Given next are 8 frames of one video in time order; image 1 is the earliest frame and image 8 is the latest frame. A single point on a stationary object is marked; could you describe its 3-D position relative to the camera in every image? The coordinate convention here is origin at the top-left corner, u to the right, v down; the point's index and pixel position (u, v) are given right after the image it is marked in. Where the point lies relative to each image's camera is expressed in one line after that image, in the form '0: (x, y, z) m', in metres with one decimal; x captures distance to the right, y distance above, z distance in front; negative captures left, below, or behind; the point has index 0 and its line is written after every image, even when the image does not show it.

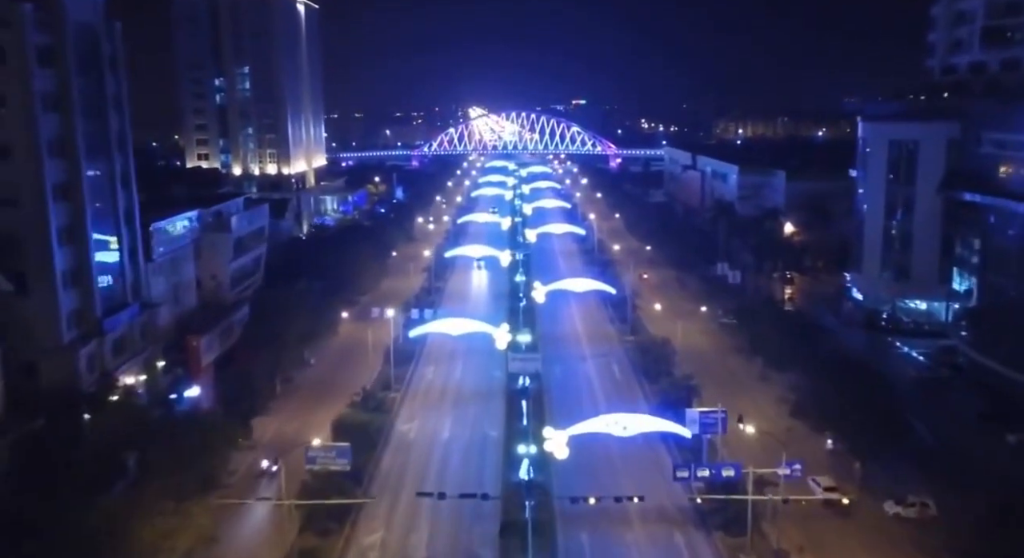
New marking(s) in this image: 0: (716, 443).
0: (+4.4, -3.6, +20.0) m
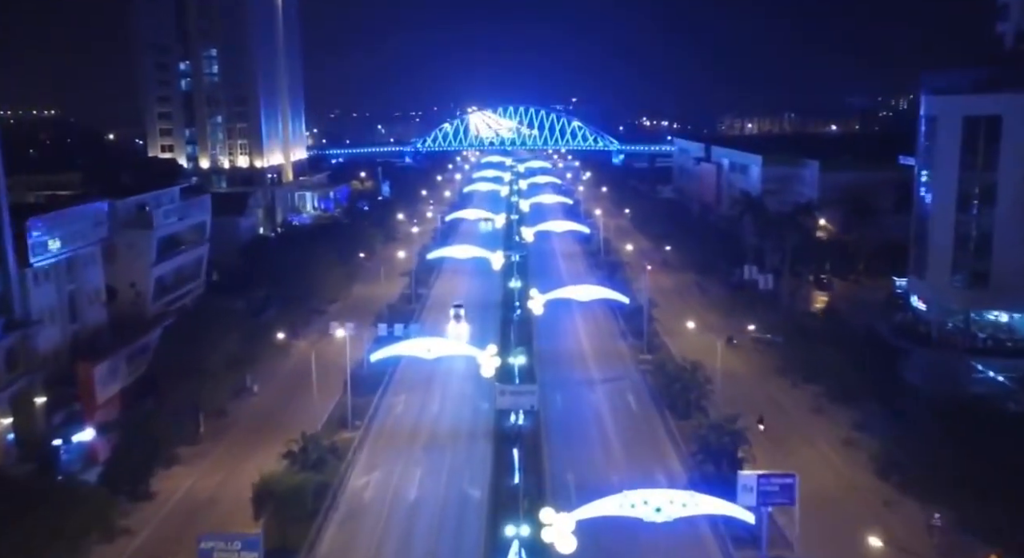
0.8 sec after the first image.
0: (+4.2, -3.7, +14.6) m
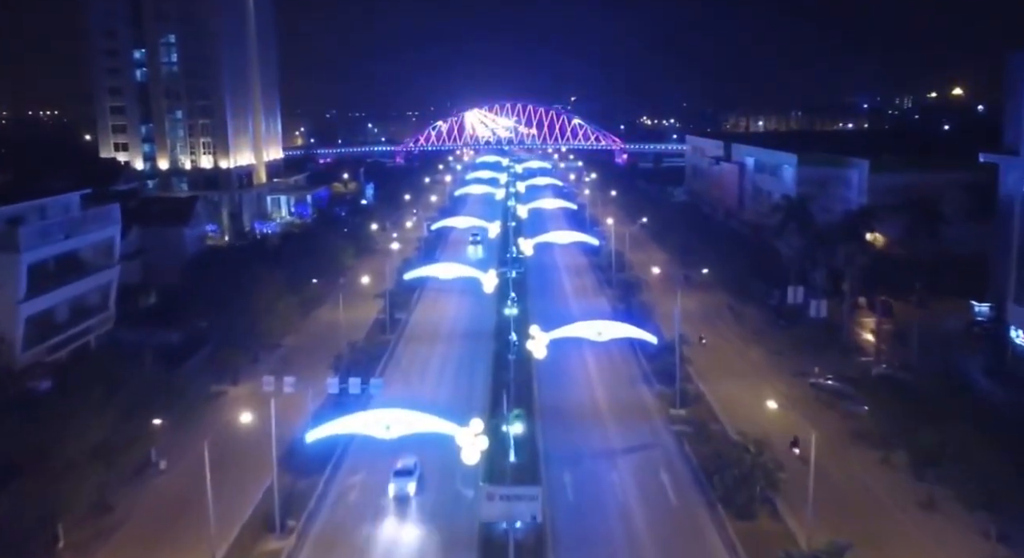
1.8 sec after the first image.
0: (+4.1, -4.4, +8.7) m
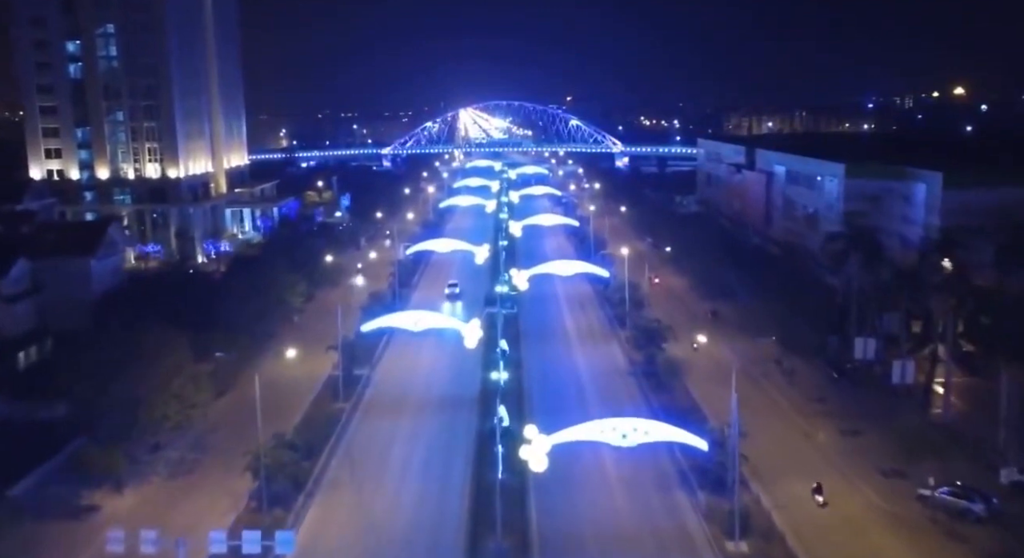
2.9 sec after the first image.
0: (+3.9, -5.6, +2.5) m
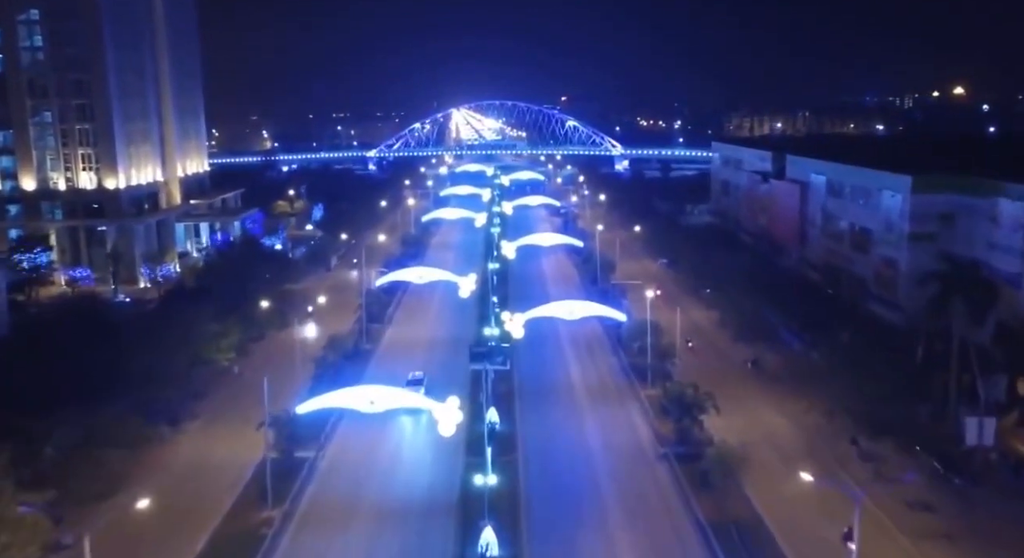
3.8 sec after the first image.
0: (+3.9, -6.6, -3.2) m
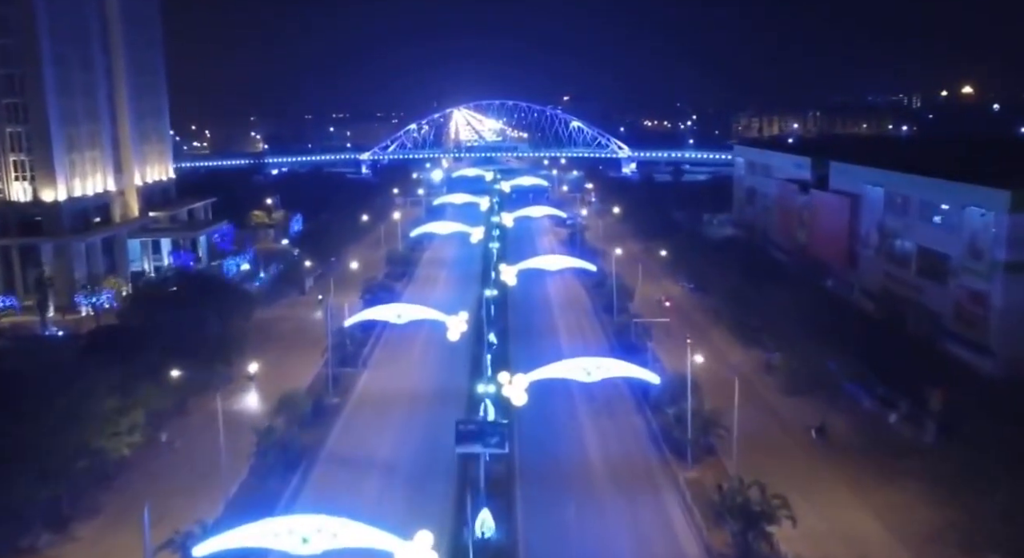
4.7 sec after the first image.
0: (+3.9, -7.5, -8.1) m
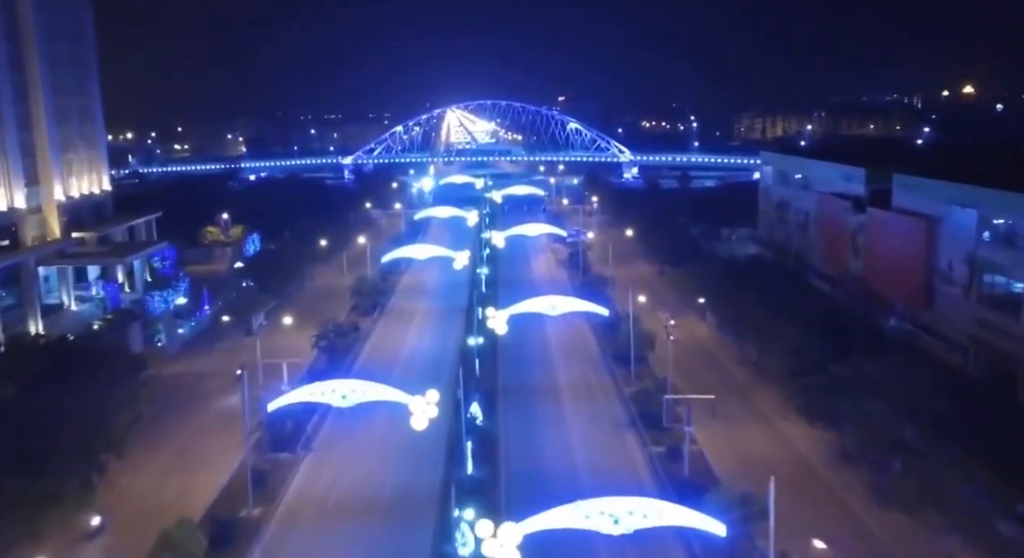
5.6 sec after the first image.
0: (+3.9, -8.5, -14.0) m
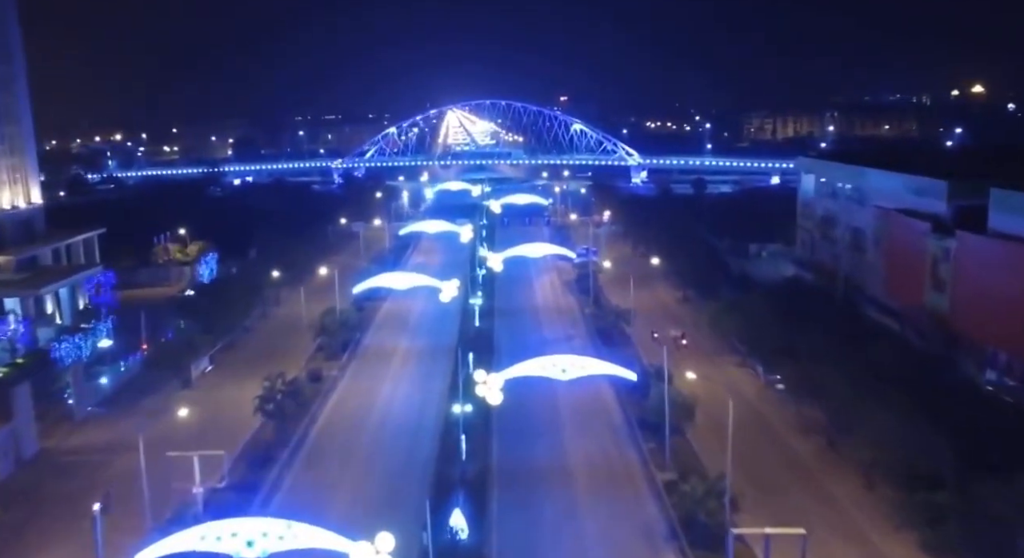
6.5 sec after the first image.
0: (+3.8, -9.4, -19.3) m
